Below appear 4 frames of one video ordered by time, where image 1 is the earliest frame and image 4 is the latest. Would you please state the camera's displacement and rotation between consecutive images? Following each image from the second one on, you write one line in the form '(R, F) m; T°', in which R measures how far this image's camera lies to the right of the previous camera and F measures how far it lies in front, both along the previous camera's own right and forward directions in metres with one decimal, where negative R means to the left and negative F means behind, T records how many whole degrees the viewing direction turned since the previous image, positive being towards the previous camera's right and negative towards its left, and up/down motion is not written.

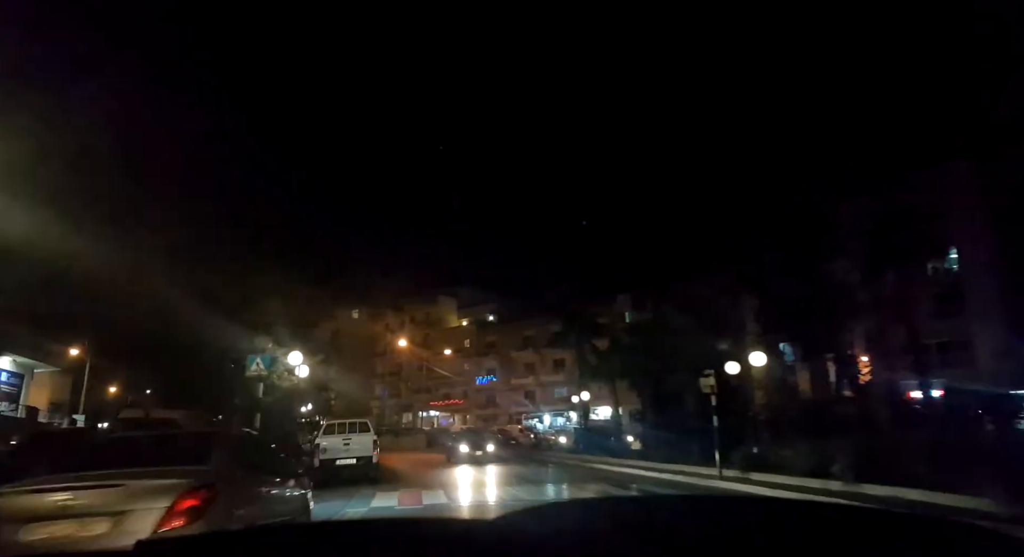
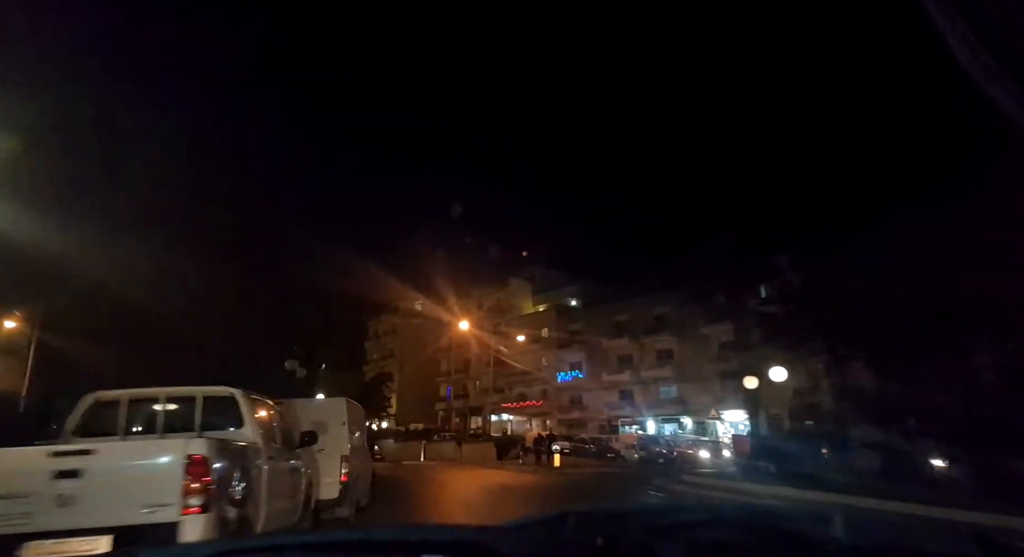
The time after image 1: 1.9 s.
(-1.1, +13.6) m; -7°
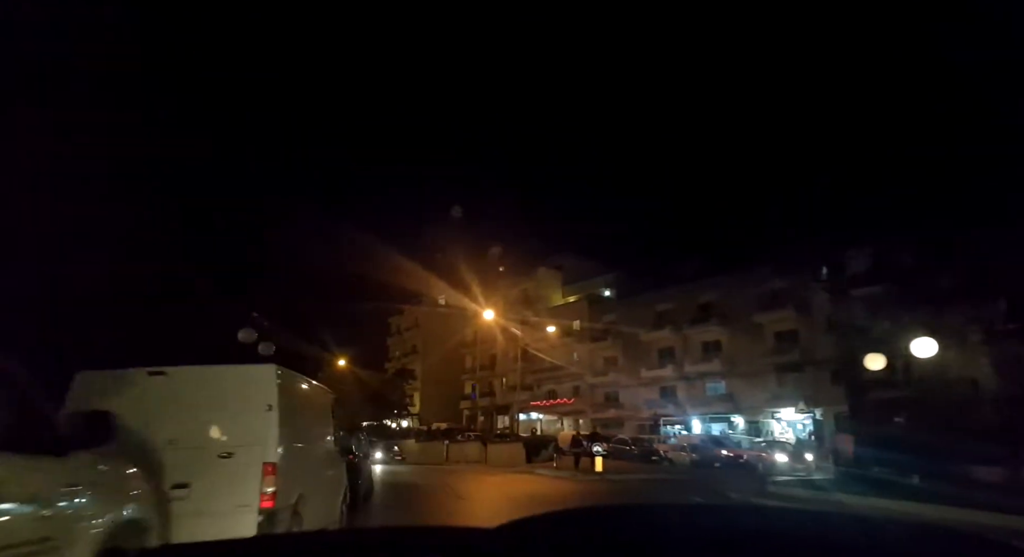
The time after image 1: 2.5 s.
(-0.2, +4.4) m; -2°
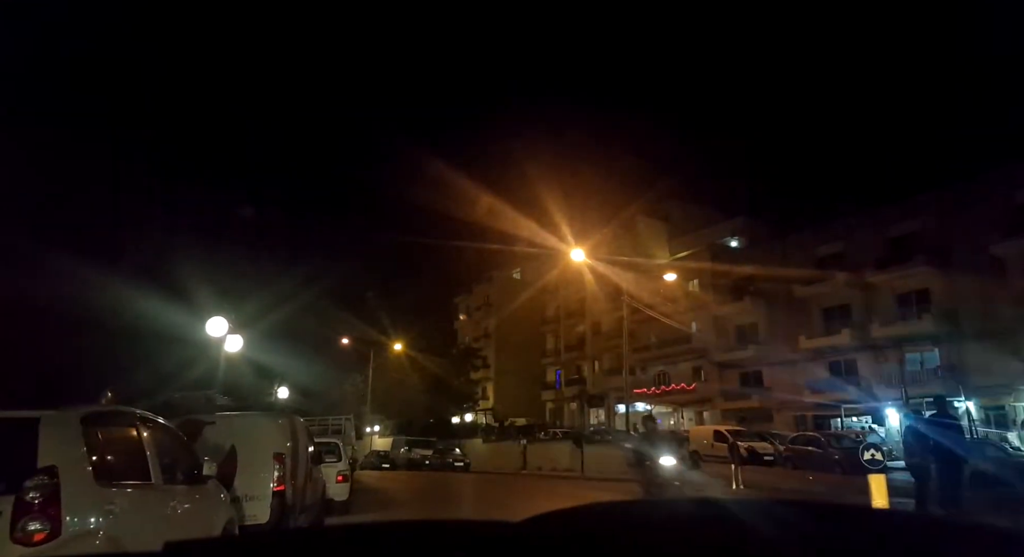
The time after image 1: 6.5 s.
(-1.0, +13.1) m; -7°
